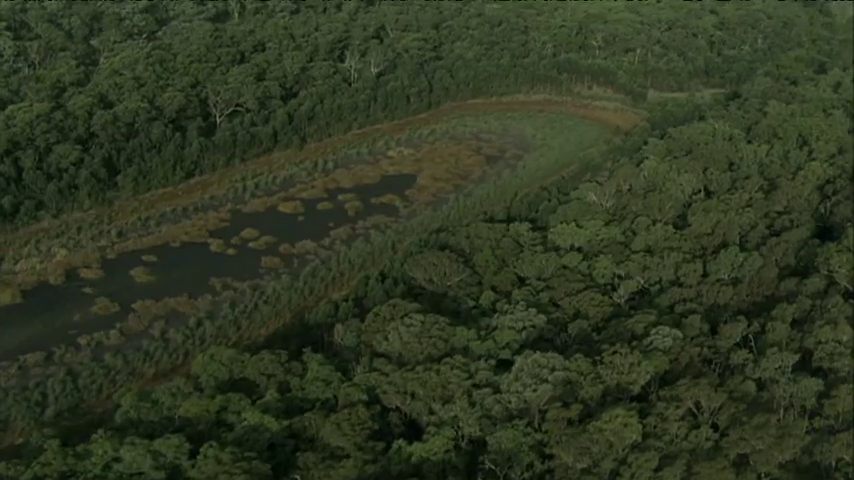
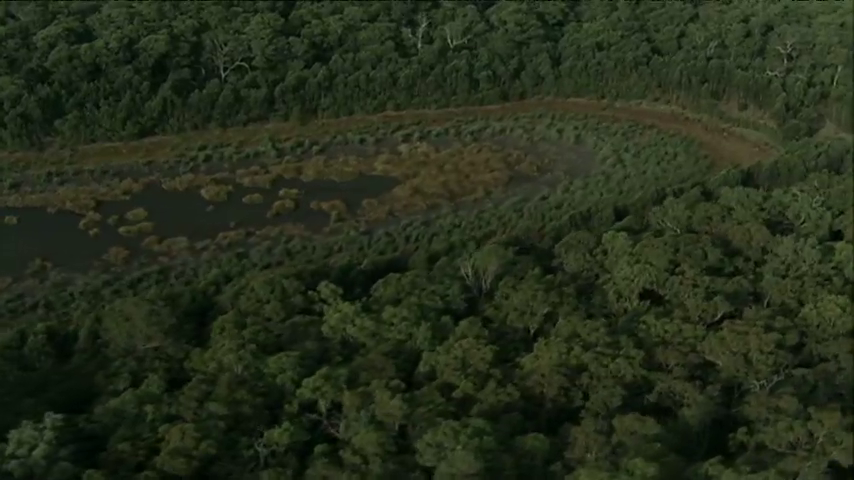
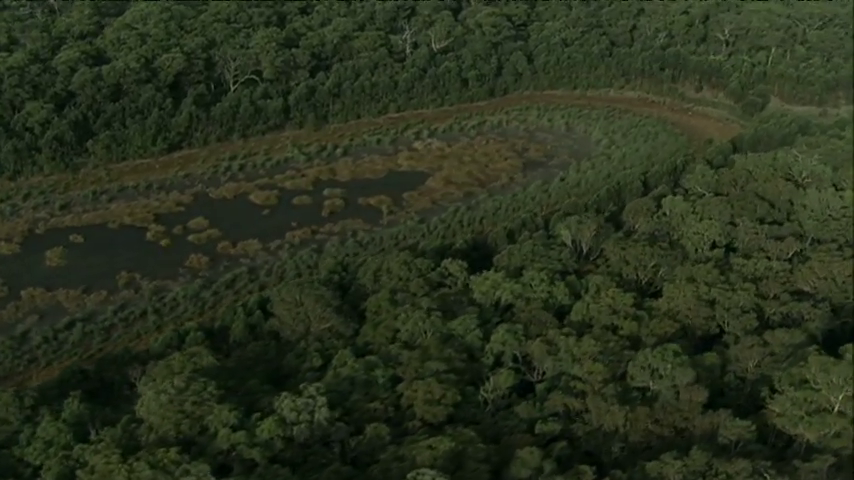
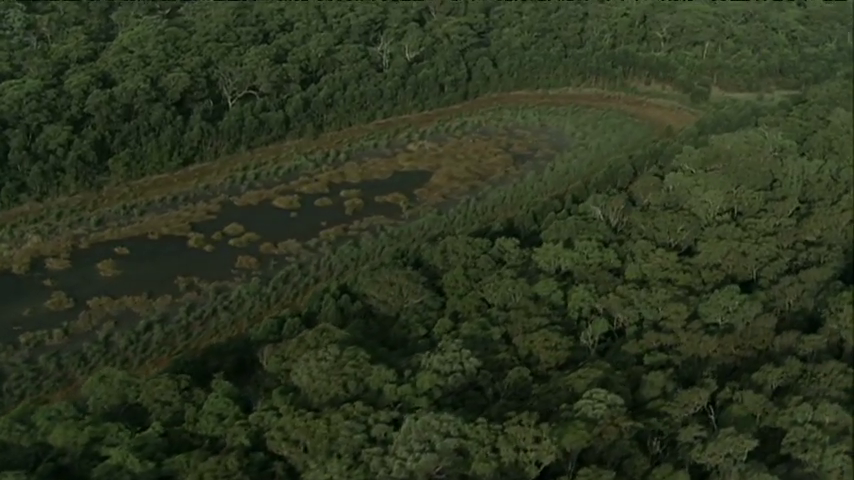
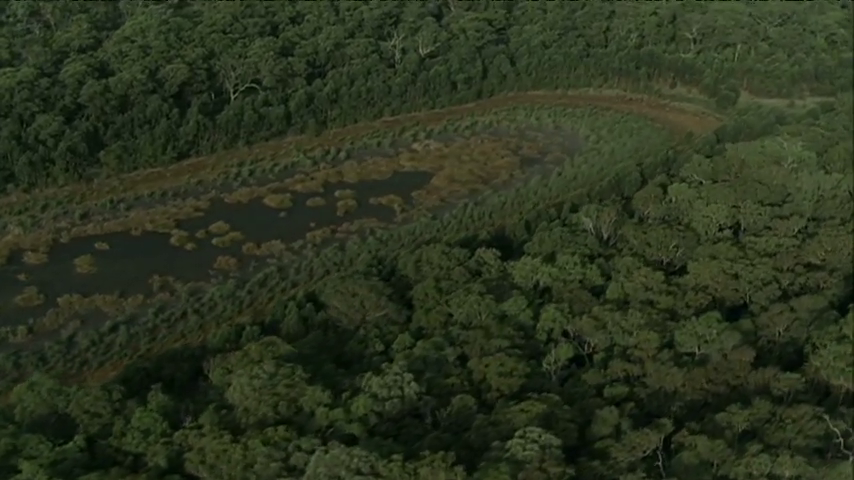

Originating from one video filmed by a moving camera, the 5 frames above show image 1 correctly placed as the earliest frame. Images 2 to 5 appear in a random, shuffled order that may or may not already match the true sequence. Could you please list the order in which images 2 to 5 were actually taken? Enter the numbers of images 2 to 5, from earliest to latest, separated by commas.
4, 5, 3, 2
